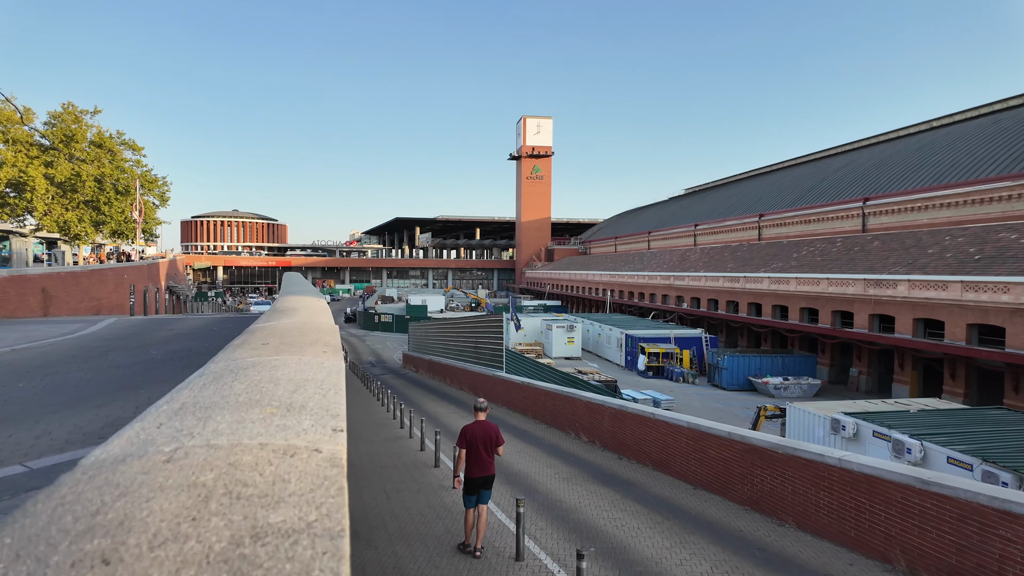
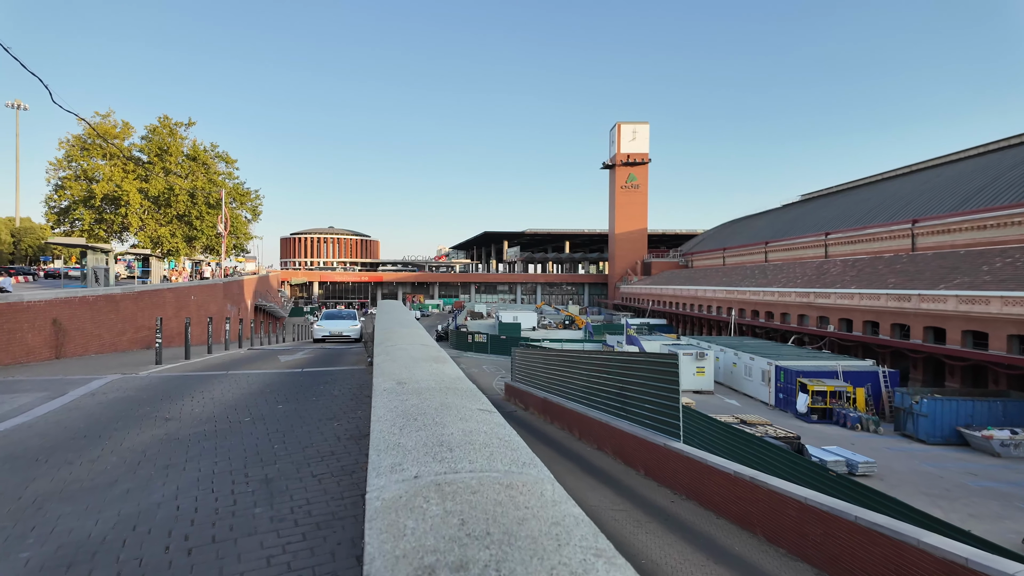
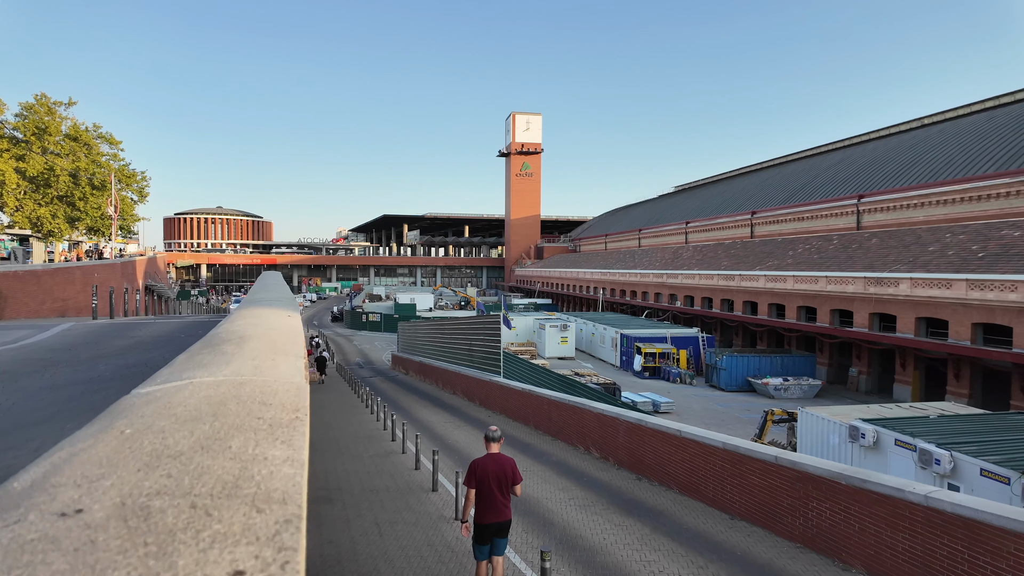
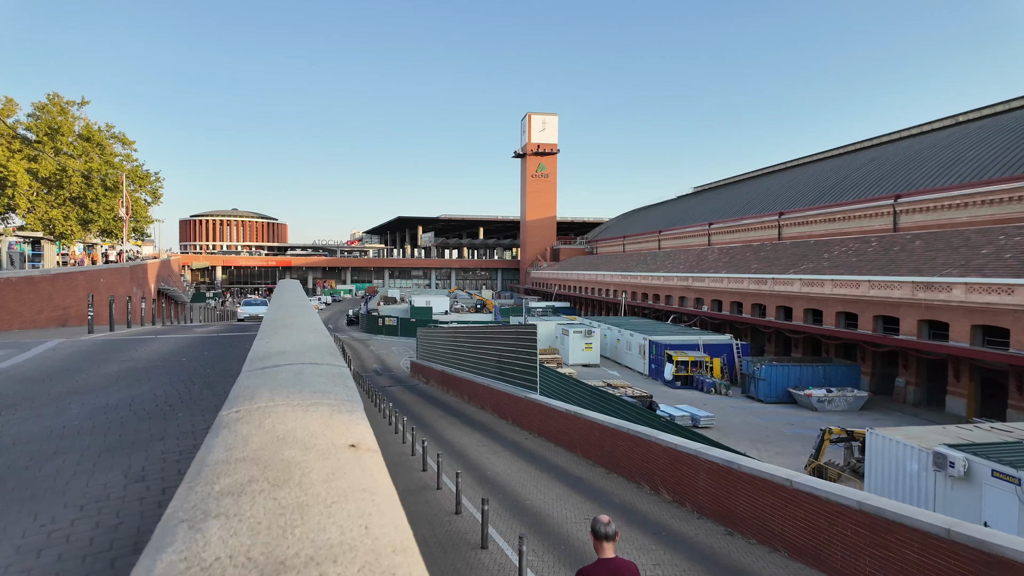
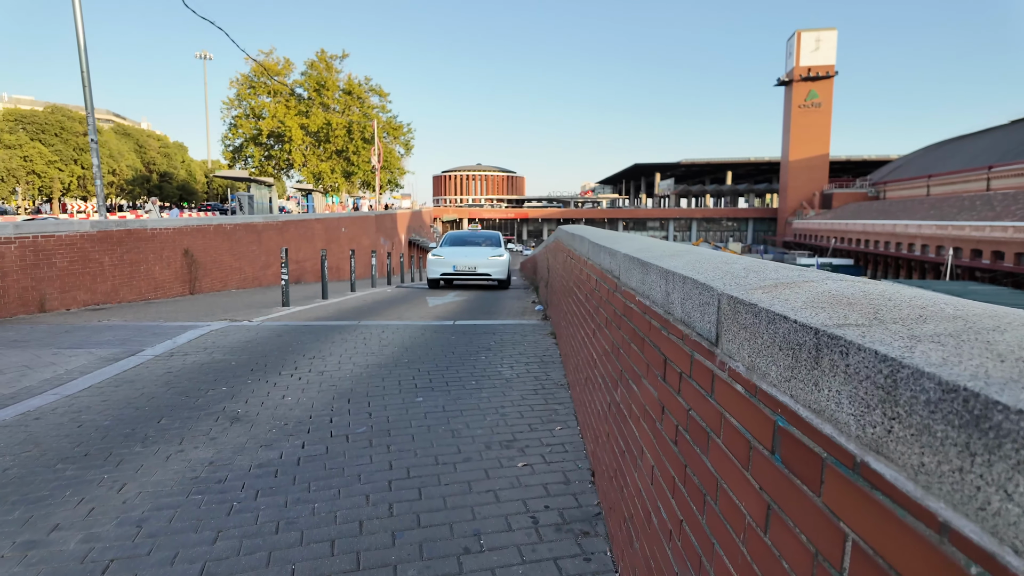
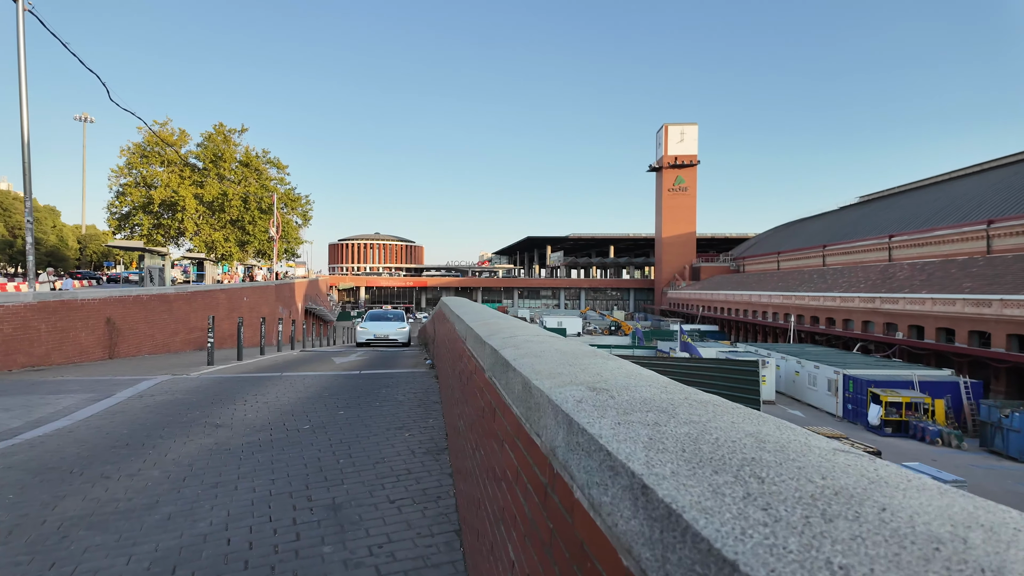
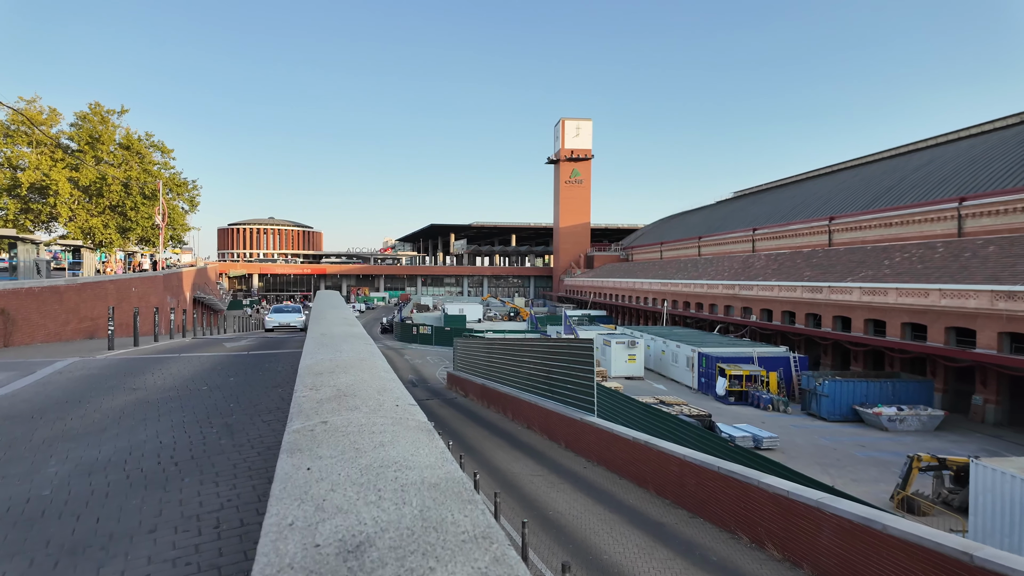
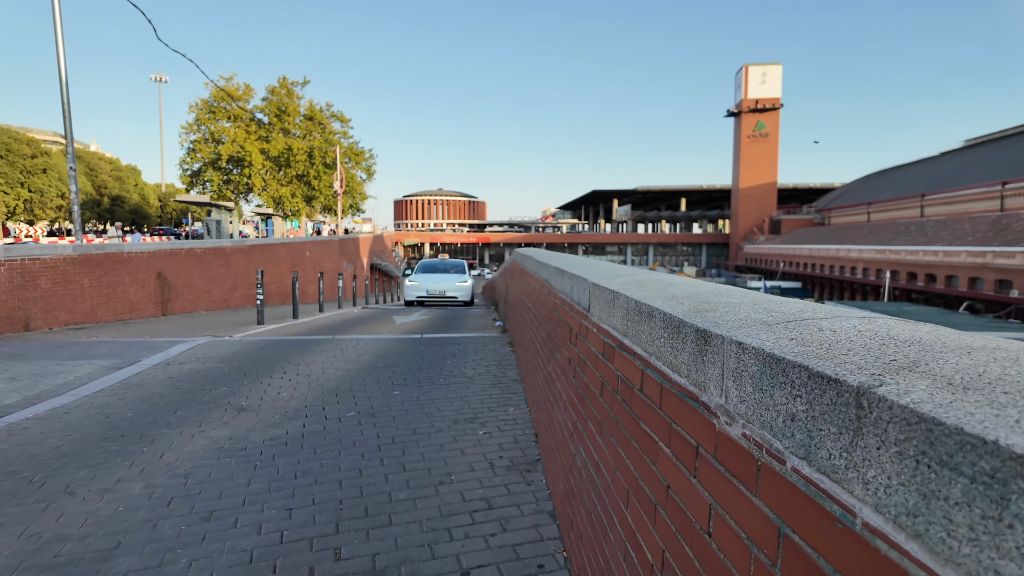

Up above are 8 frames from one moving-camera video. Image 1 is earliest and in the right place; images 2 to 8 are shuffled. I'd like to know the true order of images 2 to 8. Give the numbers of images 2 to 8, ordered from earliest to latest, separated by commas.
3, 4, 7, 2, 6, 8, 5
